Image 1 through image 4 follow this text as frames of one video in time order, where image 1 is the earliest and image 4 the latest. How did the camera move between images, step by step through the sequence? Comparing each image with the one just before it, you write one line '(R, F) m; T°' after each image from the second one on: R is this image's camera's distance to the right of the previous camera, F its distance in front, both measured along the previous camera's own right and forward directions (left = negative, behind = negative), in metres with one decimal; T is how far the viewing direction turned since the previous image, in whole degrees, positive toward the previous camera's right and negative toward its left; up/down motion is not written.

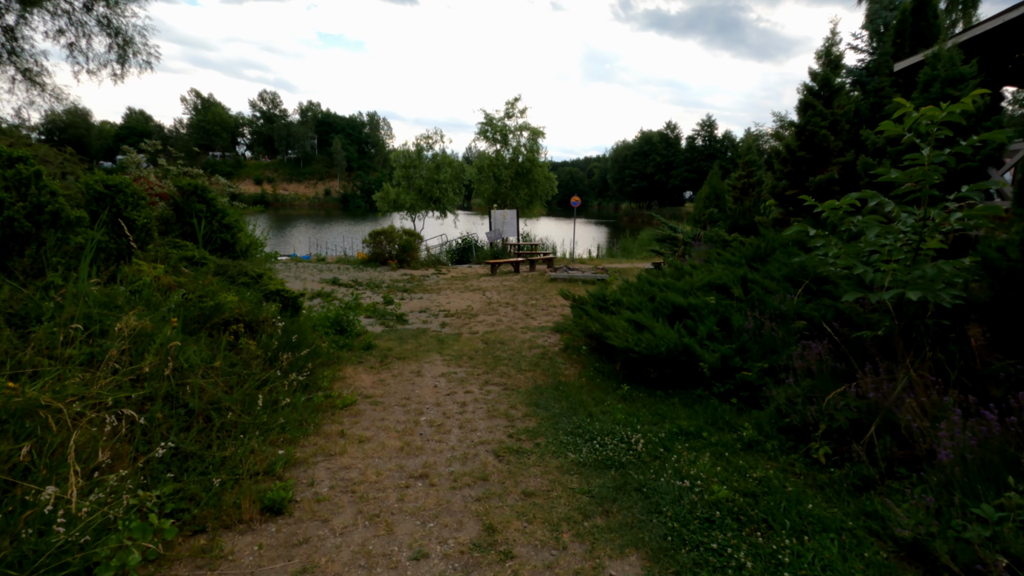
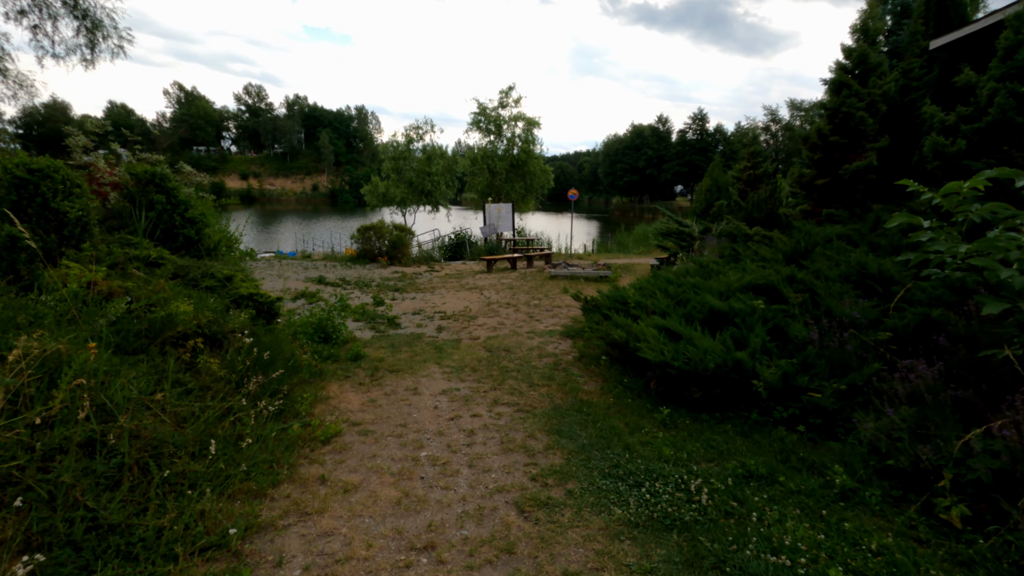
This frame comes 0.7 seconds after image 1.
(-0.2, +0.8) m; +1°
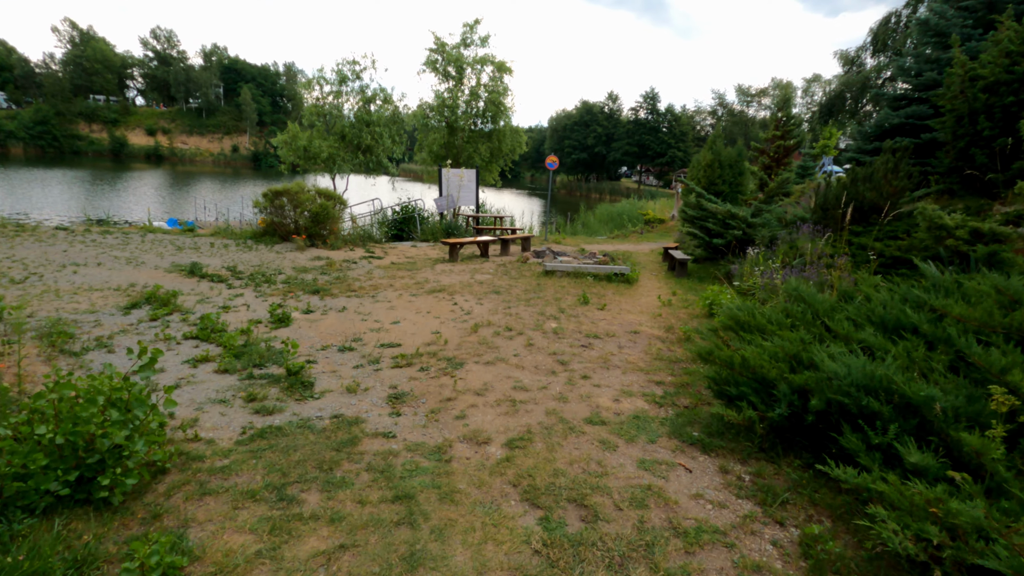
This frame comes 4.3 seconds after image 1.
(-0.7, +4.0) m; +7°
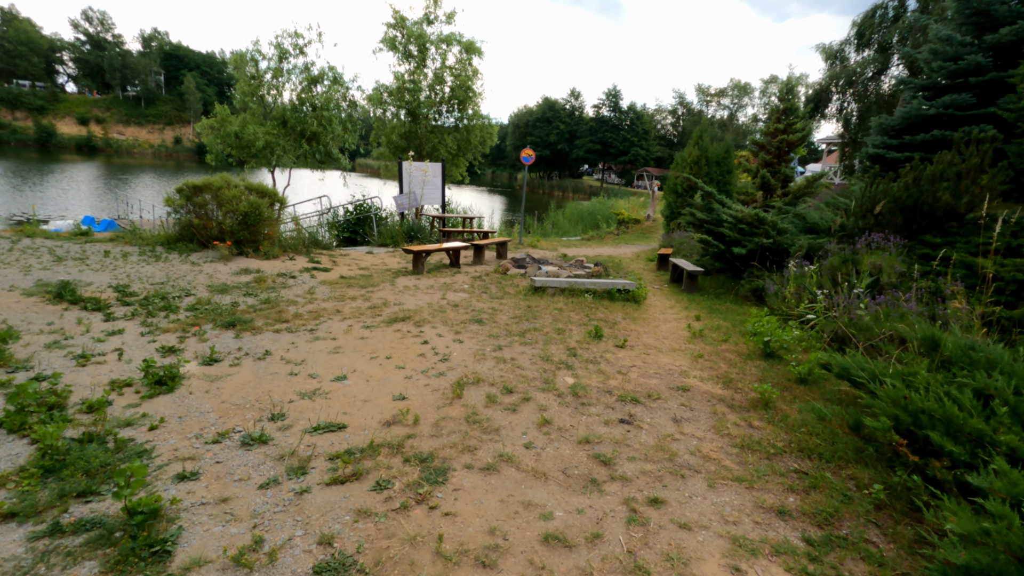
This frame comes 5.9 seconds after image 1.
(-0.3, +1.8) m; +4°
